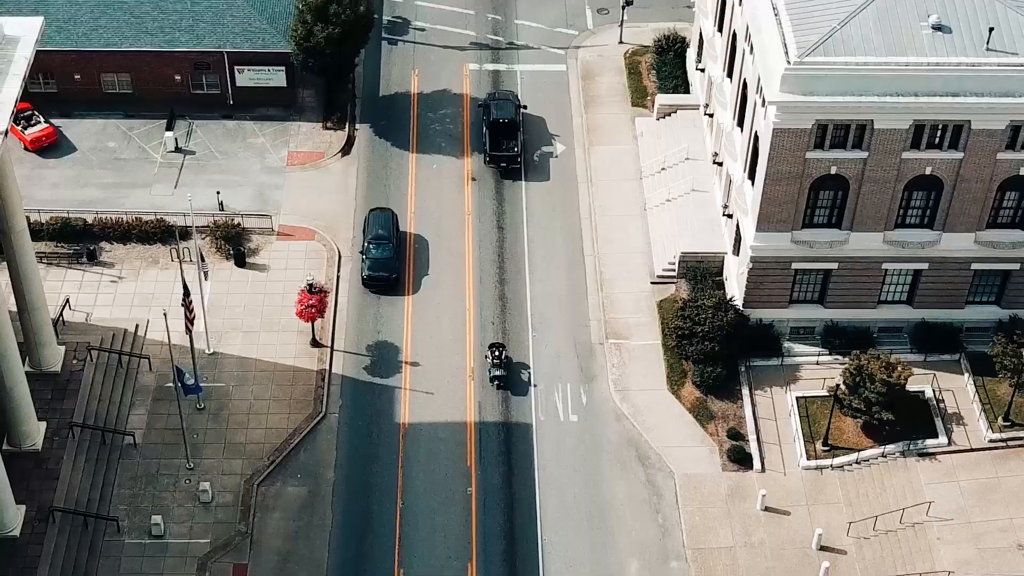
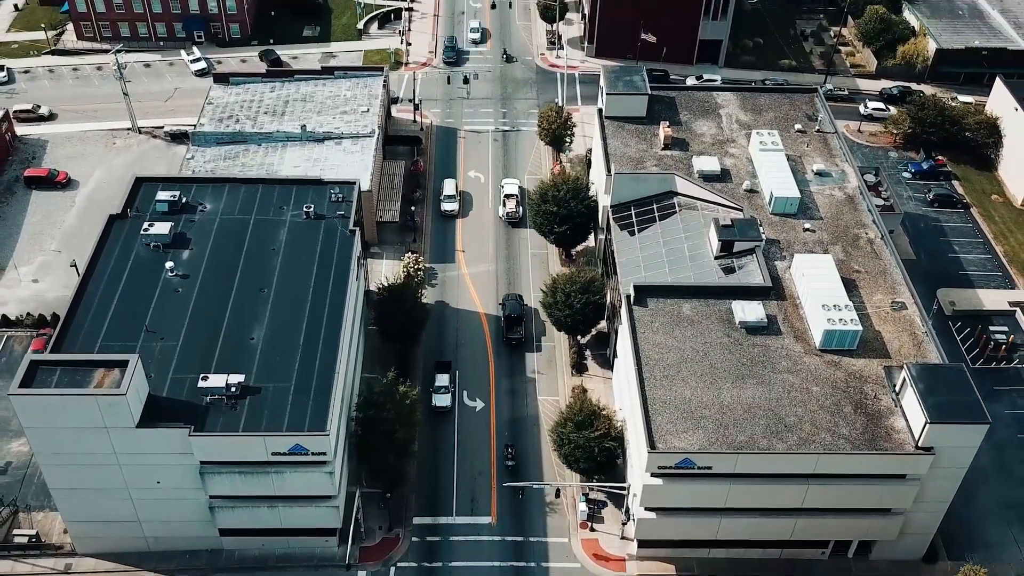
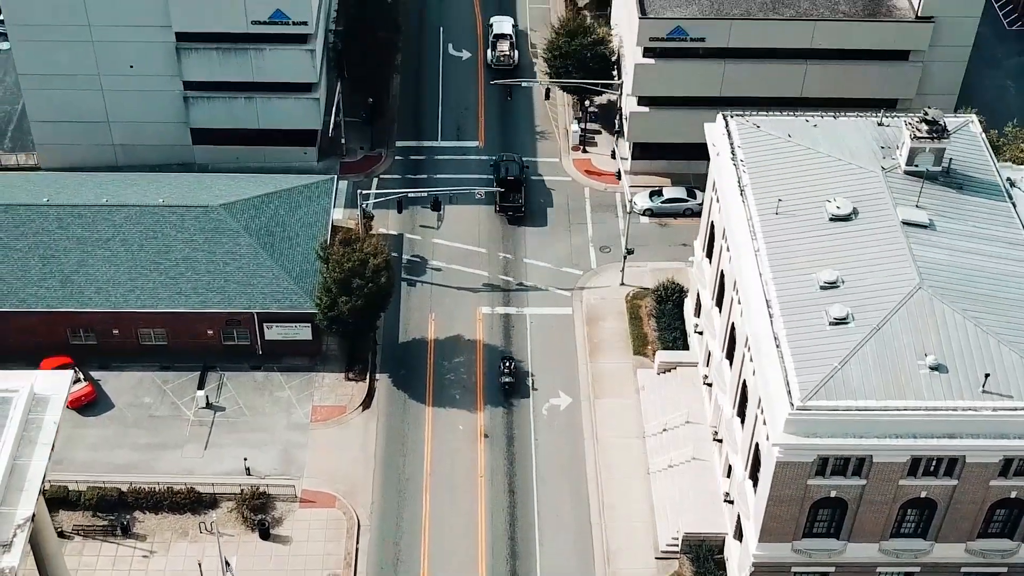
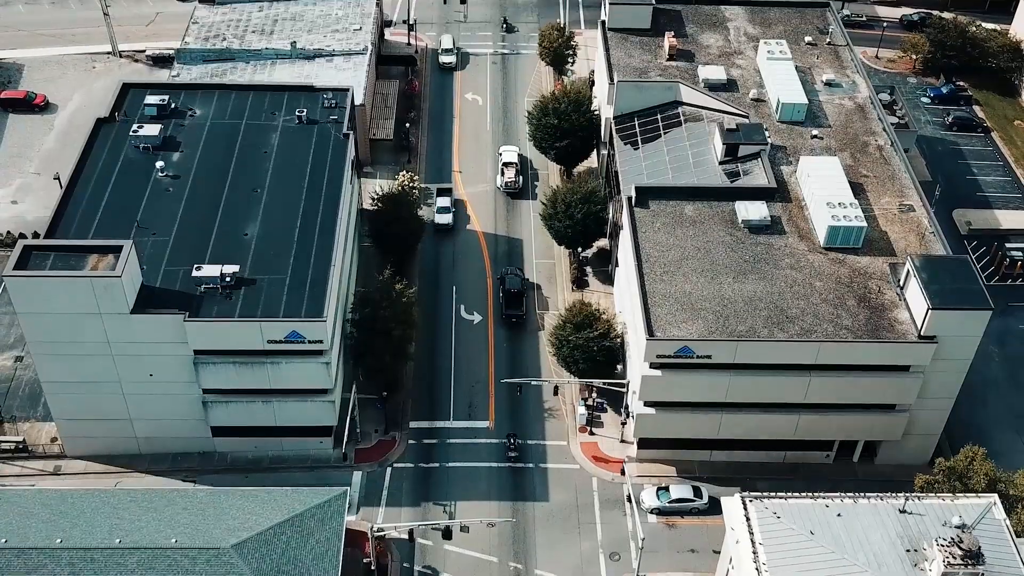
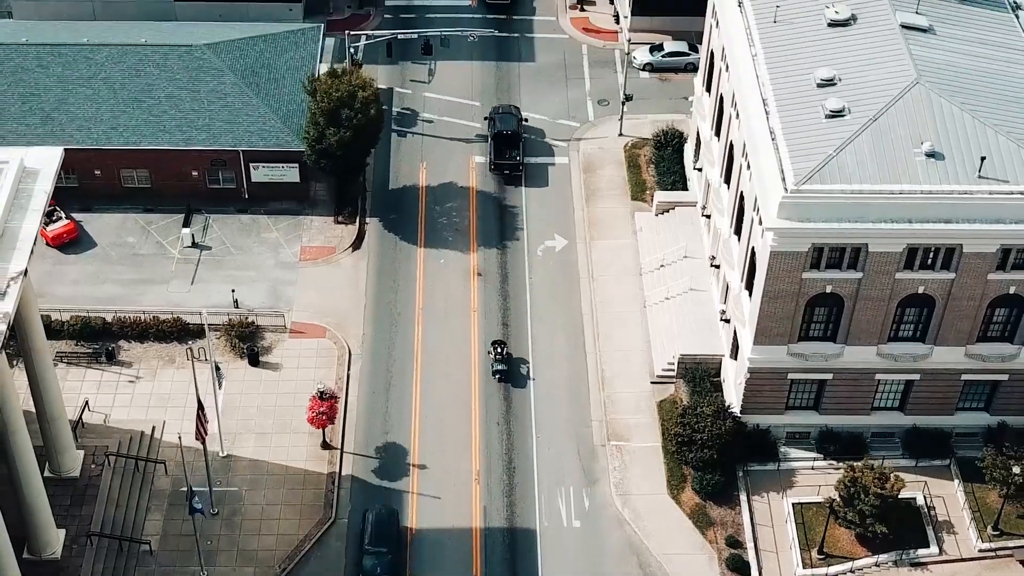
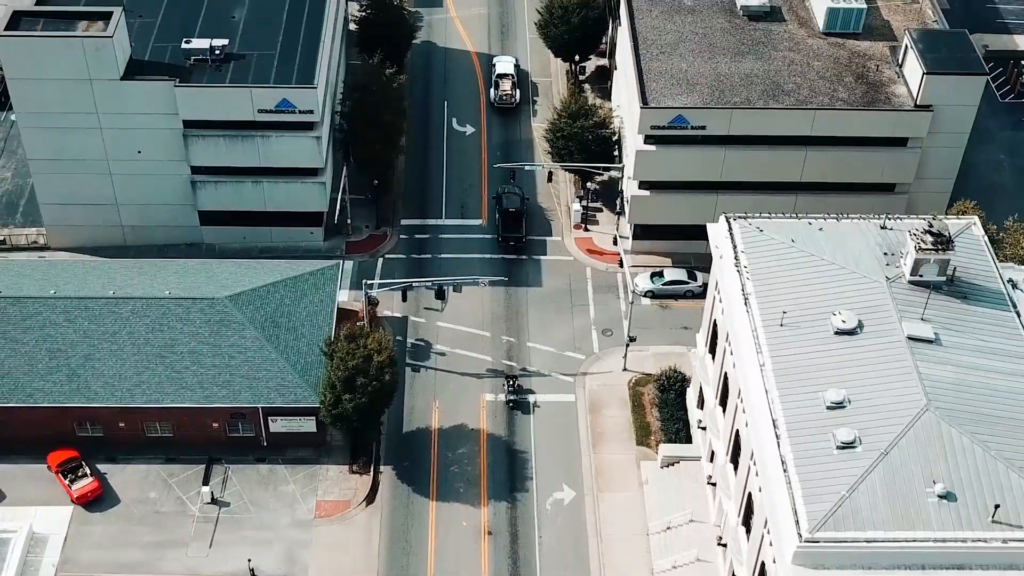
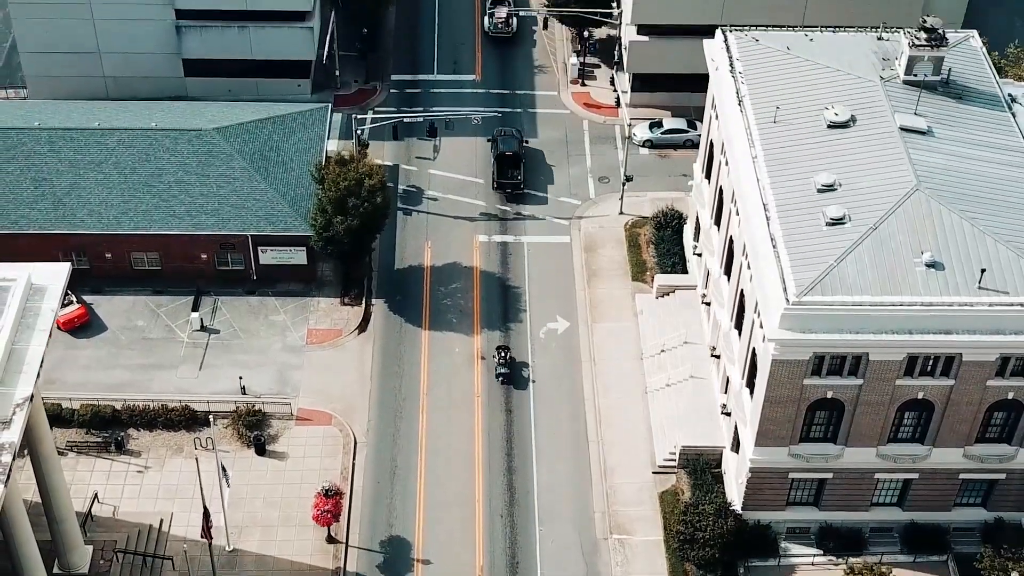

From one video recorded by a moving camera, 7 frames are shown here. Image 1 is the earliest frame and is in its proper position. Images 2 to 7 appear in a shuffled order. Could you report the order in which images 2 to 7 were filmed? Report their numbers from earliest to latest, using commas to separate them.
5, 7, 3, 6, 4, 2
